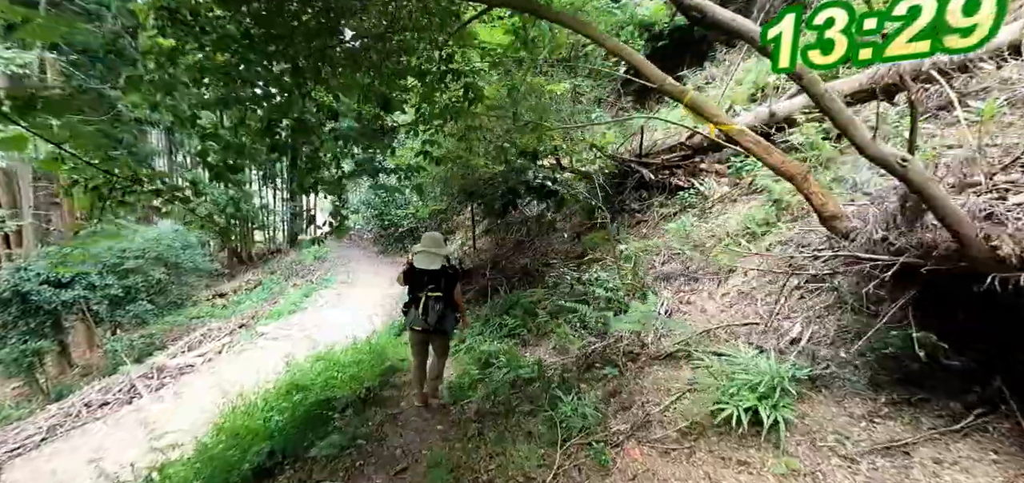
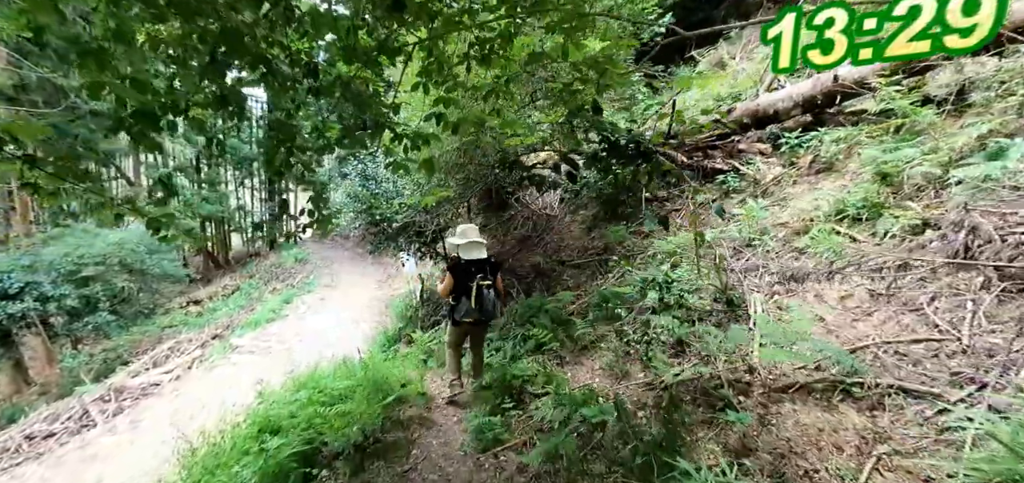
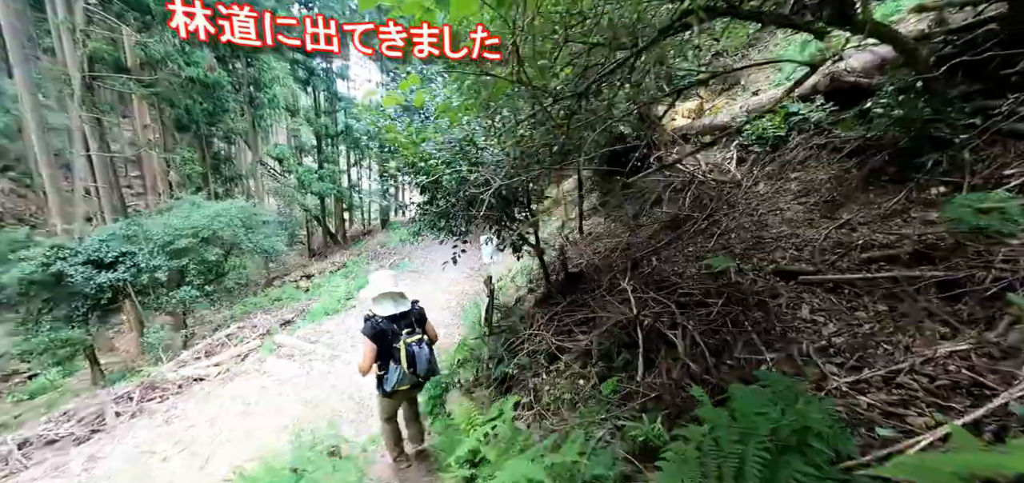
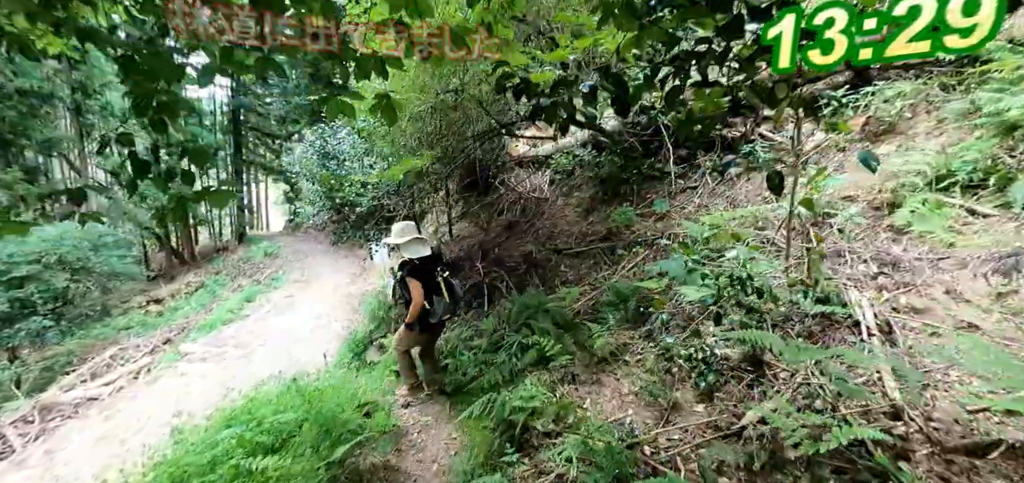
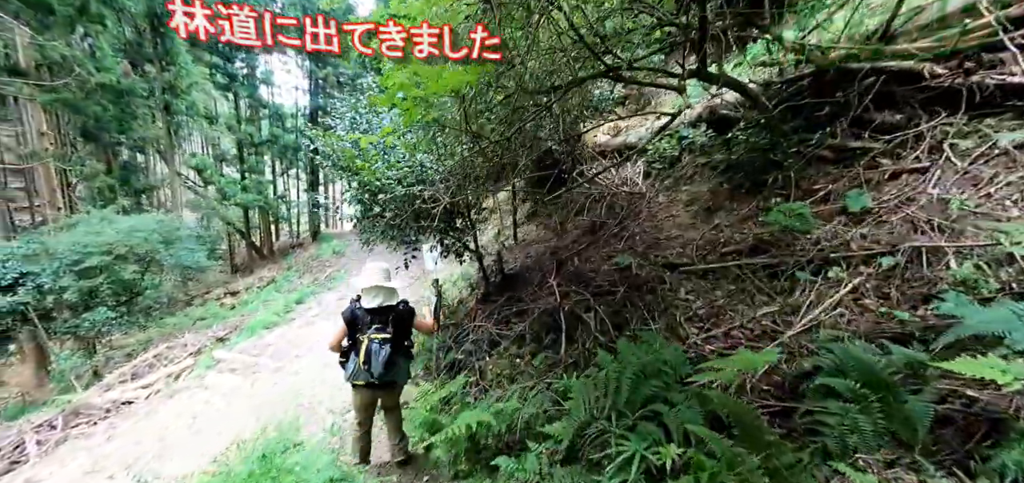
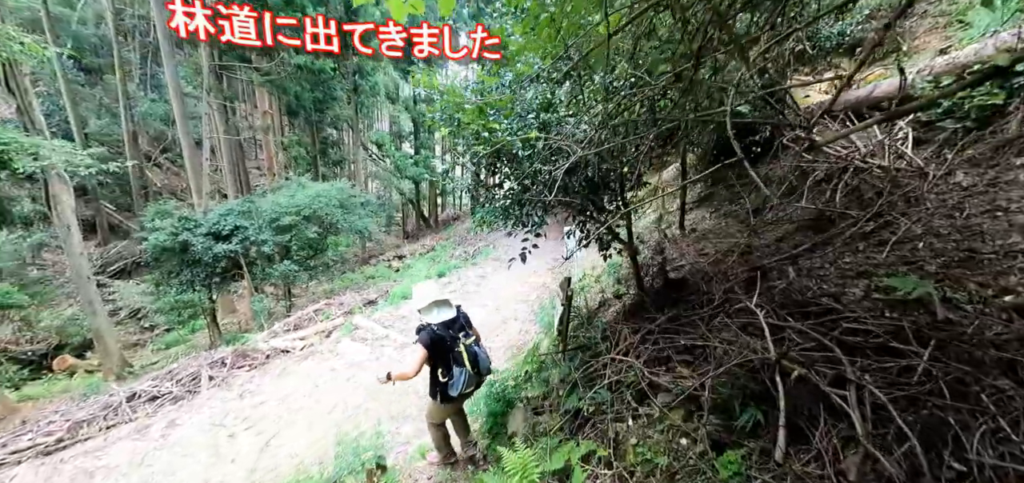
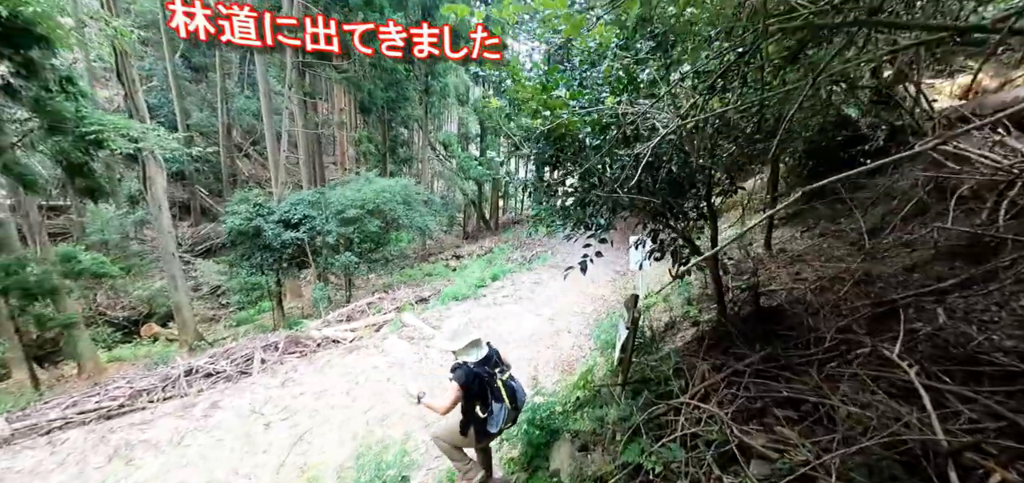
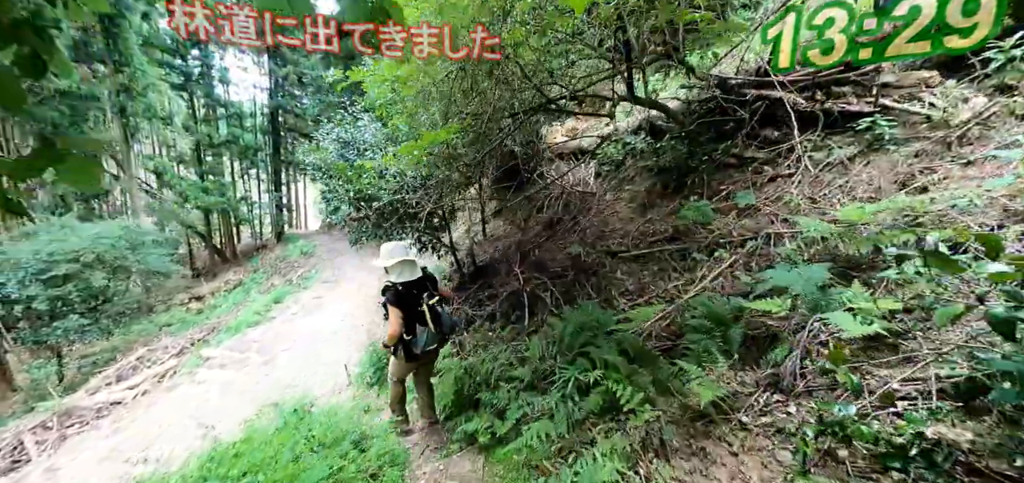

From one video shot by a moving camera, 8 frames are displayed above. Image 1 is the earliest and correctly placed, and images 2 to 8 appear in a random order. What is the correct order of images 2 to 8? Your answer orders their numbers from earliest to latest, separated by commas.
2, 4, 8, 5, 3, 6, 7
